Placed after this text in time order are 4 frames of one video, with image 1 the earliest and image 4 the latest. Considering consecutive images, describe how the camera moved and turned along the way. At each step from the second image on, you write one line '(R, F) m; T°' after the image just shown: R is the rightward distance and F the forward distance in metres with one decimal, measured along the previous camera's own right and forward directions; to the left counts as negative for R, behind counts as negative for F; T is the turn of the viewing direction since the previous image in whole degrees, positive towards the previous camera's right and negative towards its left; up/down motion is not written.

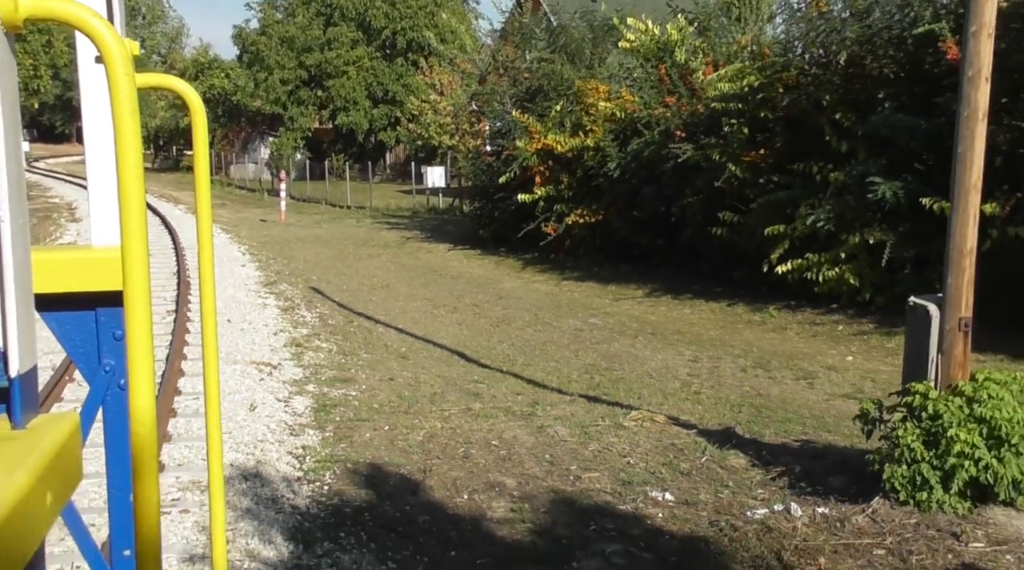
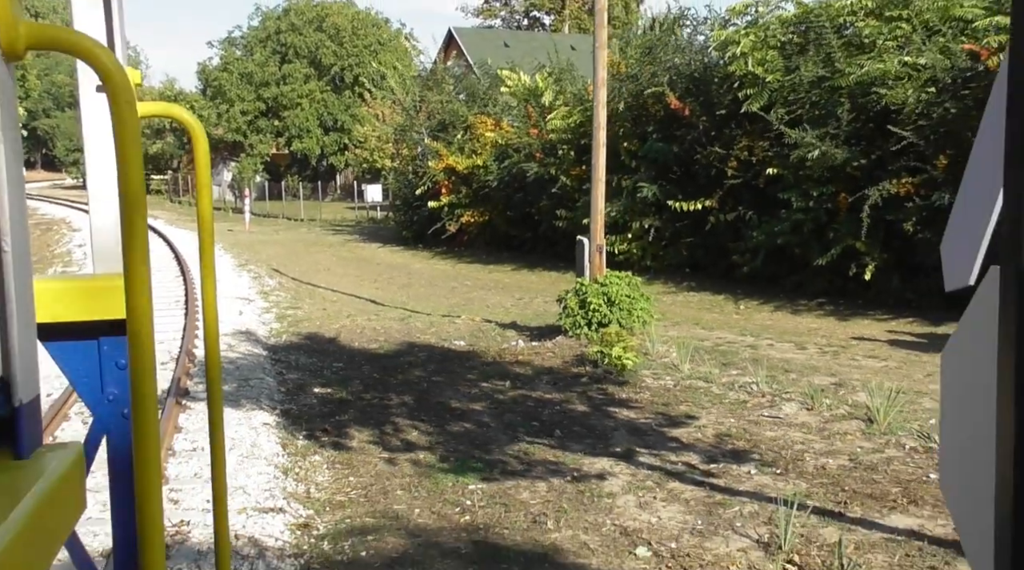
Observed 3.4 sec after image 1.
(+1.0, -5.7) m; +2°
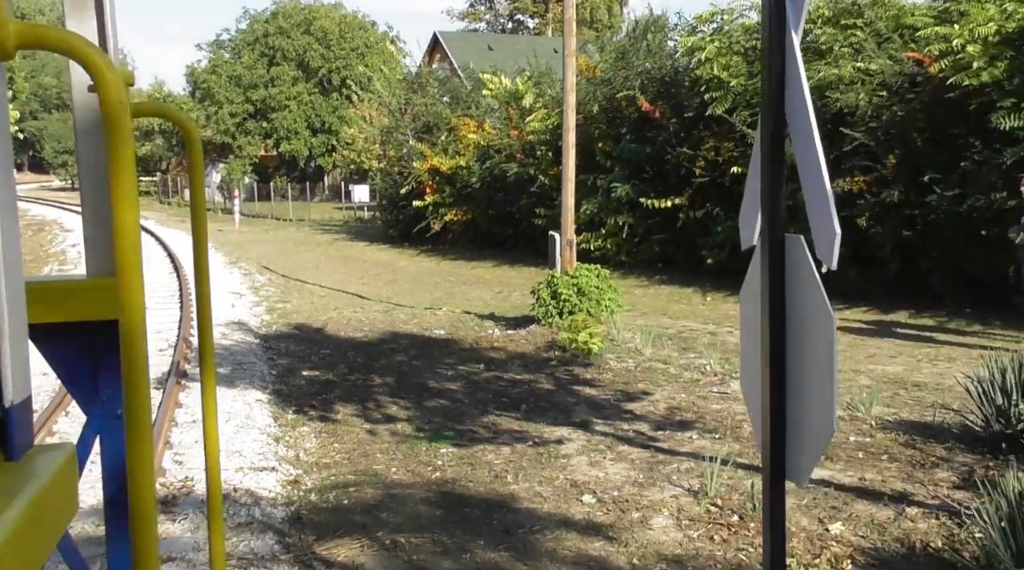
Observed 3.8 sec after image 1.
(+0.1, -0.8) m; +1°
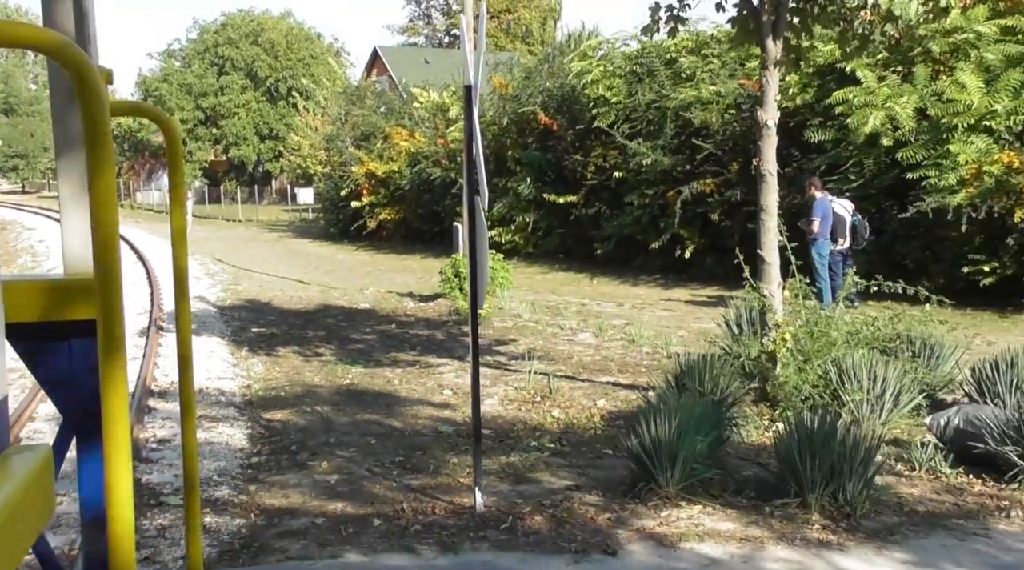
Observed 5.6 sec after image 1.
(+0.5, -2.8) m; +3°
